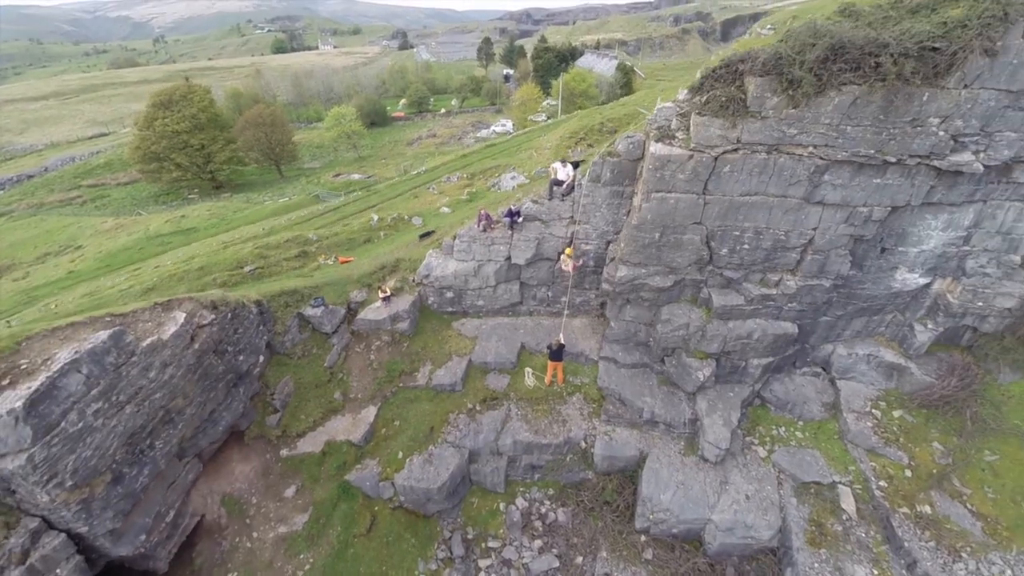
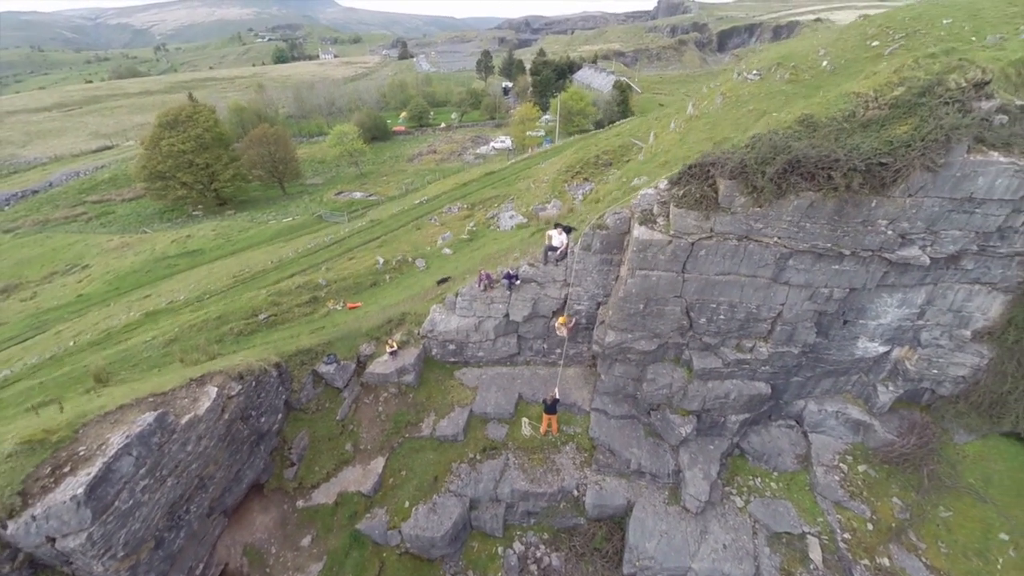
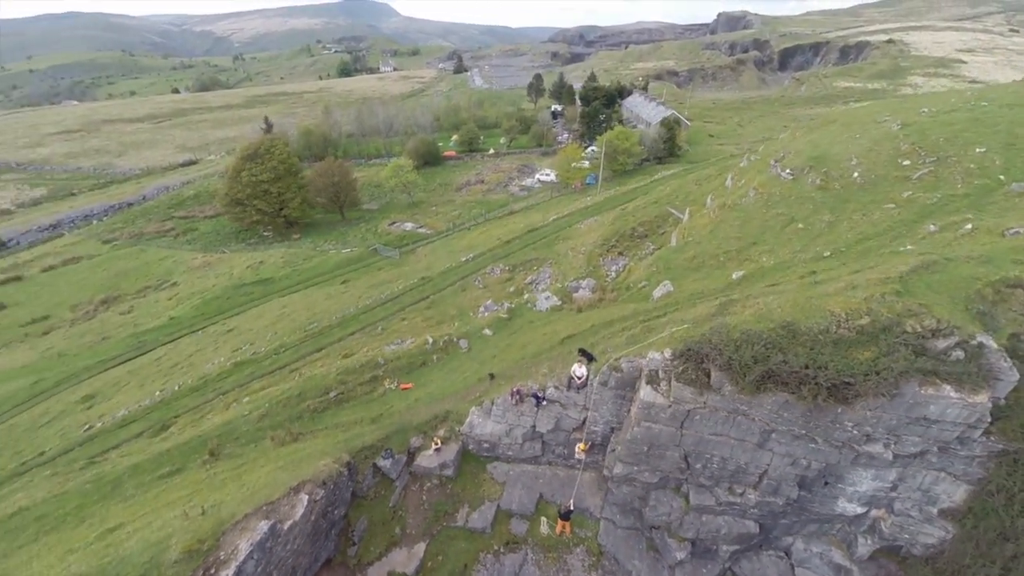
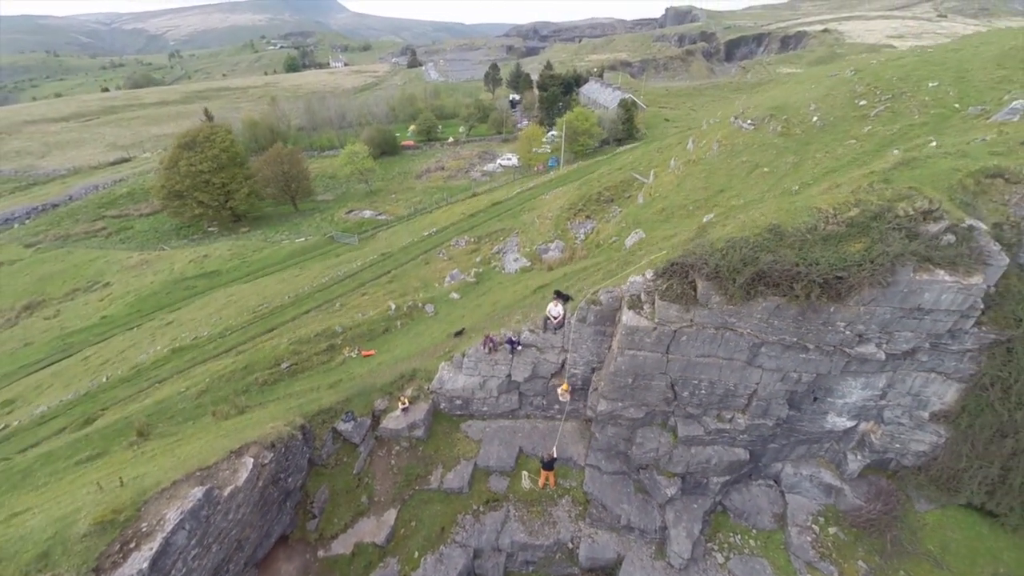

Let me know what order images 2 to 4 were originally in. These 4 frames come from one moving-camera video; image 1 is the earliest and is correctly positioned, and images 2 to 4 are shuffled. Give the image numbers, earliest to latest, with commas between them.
2, 4, 3
